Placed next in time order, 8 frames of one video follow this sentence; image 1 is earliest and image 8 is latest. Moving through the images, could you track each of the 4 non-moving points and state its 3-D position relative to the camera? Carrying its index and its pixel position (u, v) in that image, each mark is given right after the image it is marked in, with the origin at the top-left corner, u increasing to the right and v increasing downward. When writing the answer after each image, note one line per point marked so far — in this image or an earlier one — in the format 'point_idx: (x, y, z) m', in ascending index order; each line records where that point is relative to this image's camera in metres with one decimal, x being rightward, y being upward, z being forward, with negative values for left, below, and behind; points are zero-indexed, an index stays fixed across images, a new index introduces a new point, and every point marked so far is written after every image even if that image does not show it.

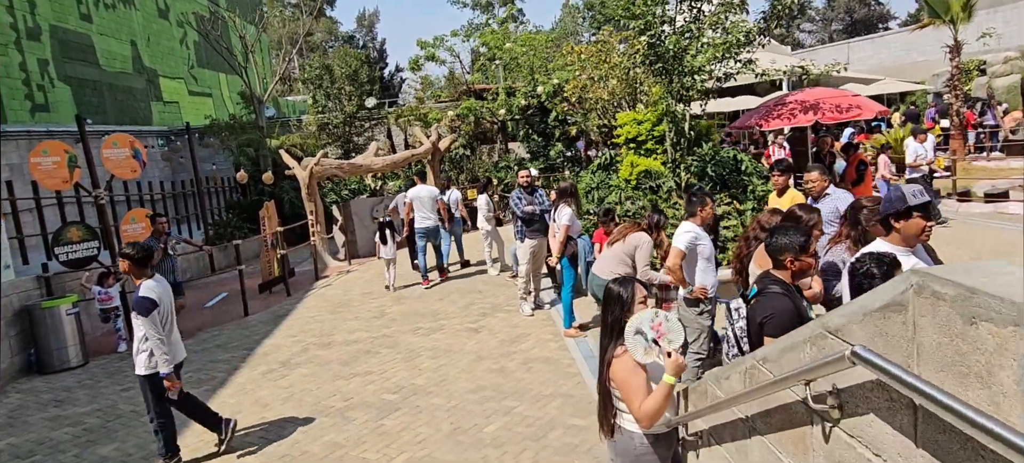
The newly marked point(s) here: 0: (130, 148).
0: (-5.2, +1.1, +10.2) m
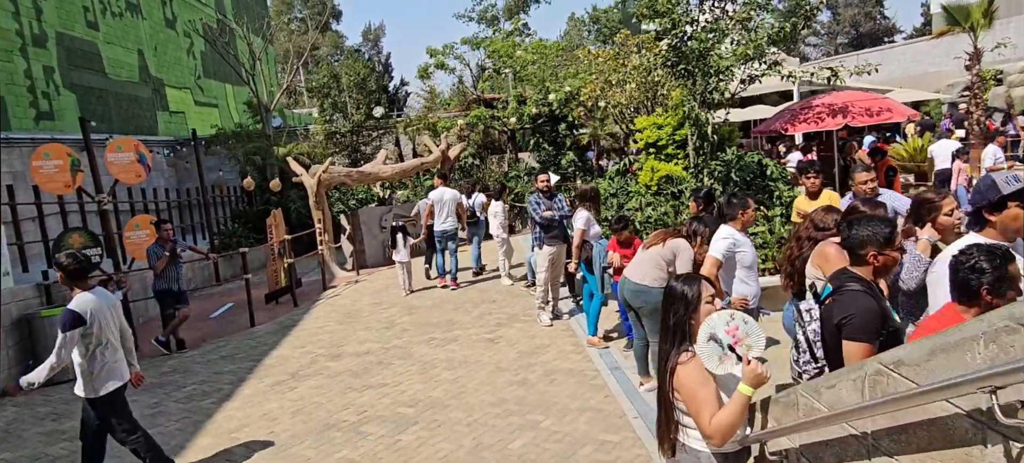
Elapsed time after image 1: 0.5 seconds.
0: (-5.0, +1.1, +9.9) m
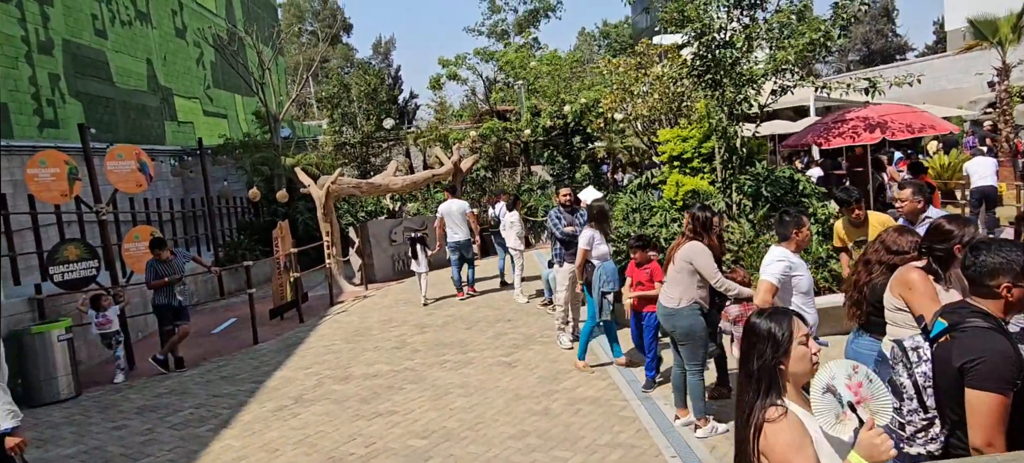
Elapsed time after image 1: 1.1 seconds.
0: (-4.7, +0.9, +9.5) m
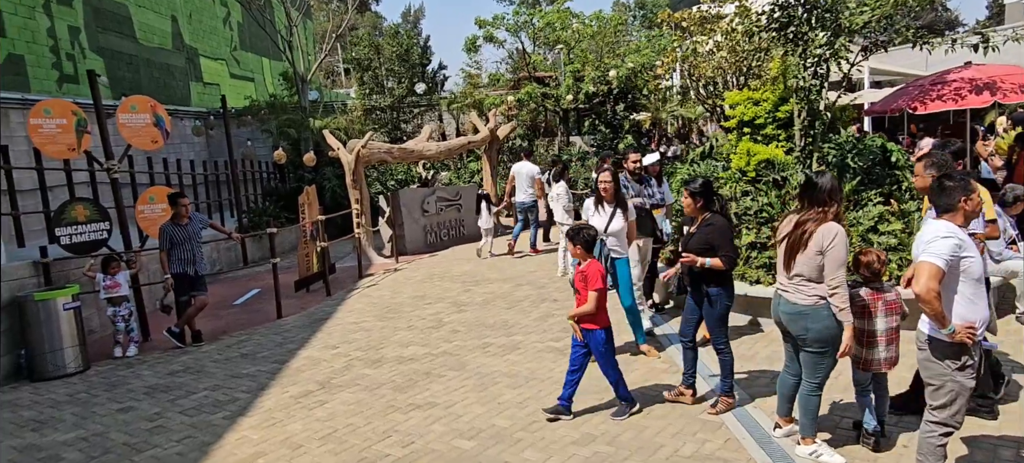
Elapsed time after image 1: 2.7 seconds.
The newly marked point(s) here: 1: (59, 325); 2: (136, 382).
0: (-4.2, +1.4, +8.7) m
1: (-4.4, -0.9, +7.4) m
2: (-3.5, -1.4, +7.0) m
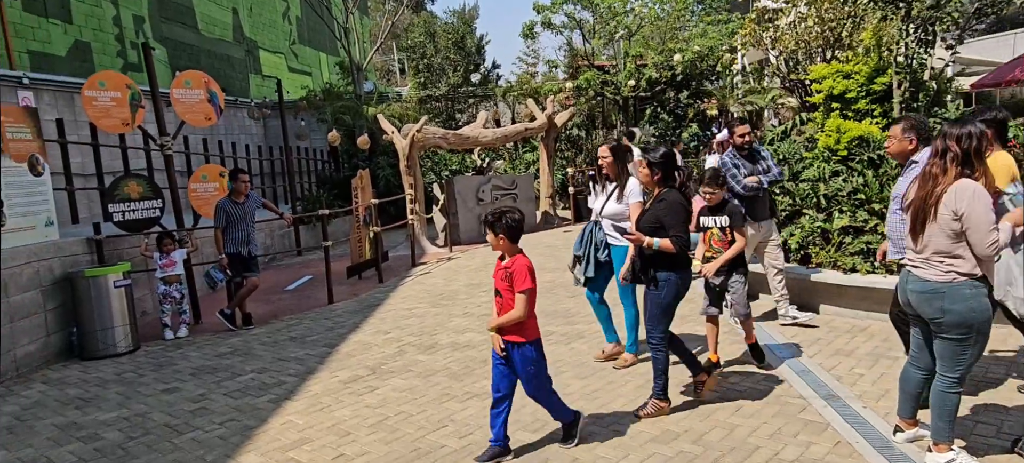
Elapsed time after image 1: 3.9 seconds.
0: (-3.4, +1.6, +8.4) m
1: (-3.9, -0.7, +7.2) m
2: (-2.9, -1.2, +6.7) m
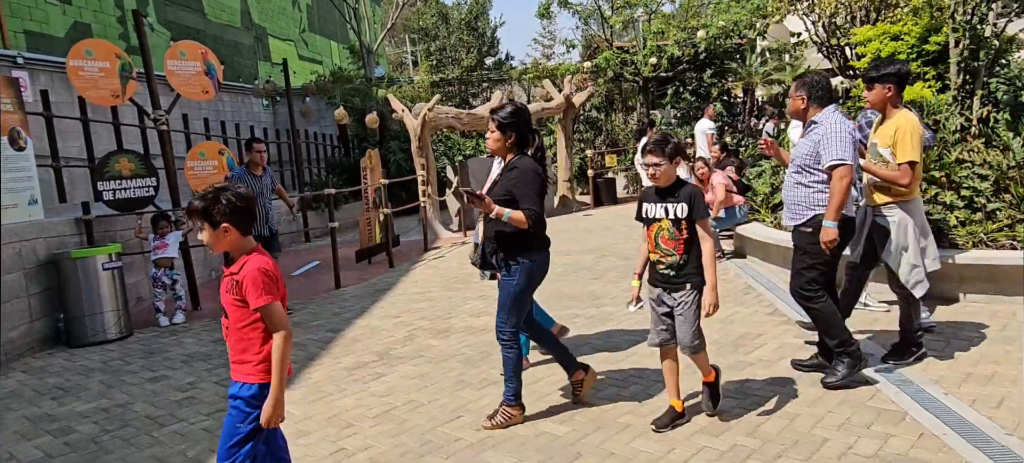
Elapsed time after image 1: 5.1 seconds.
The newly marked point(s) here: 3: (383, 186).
0: (-3.3, +1.8, +7.9) m
1: (-3.7, -0.5, +6.7) m
2: (-2.8, -1.0, +6.2) m
3: (-1.8, +0.6, +10.4) m
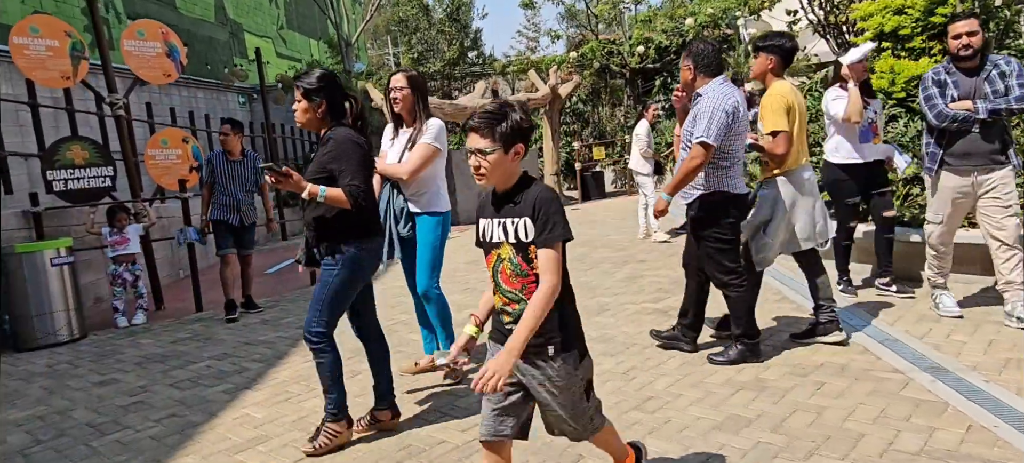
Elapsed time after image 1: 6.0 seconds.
0: (-3.4, +1.9, +7.4) m
1: (-3.8, -0.4, +6.1) m
2: (-2.8, -0.9, +5.6) m
3: (-2.0, +0.7, +9.8) m
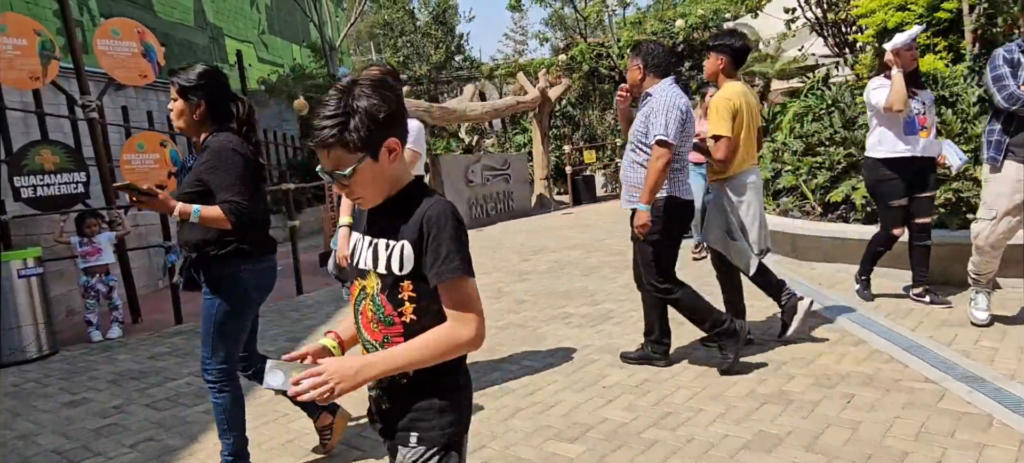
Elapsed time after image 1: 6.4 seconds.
0: (-3.5, +1.8, +7.0) m
1: (-3.8, -0.5, +5.8) m
2: (-2.9, -1.0, +5.3) m
3: (-2.1, +0.6, +9.5) m
